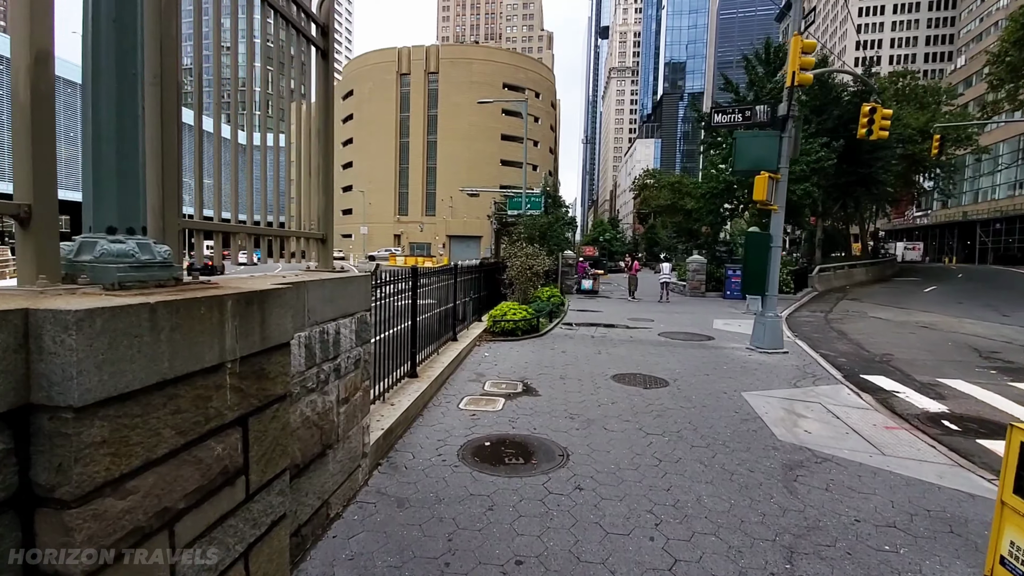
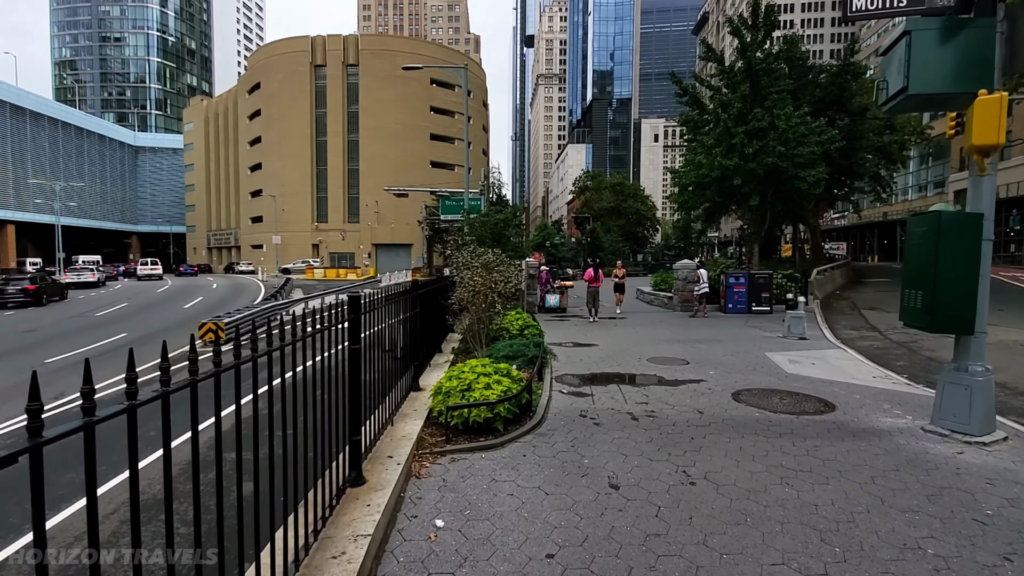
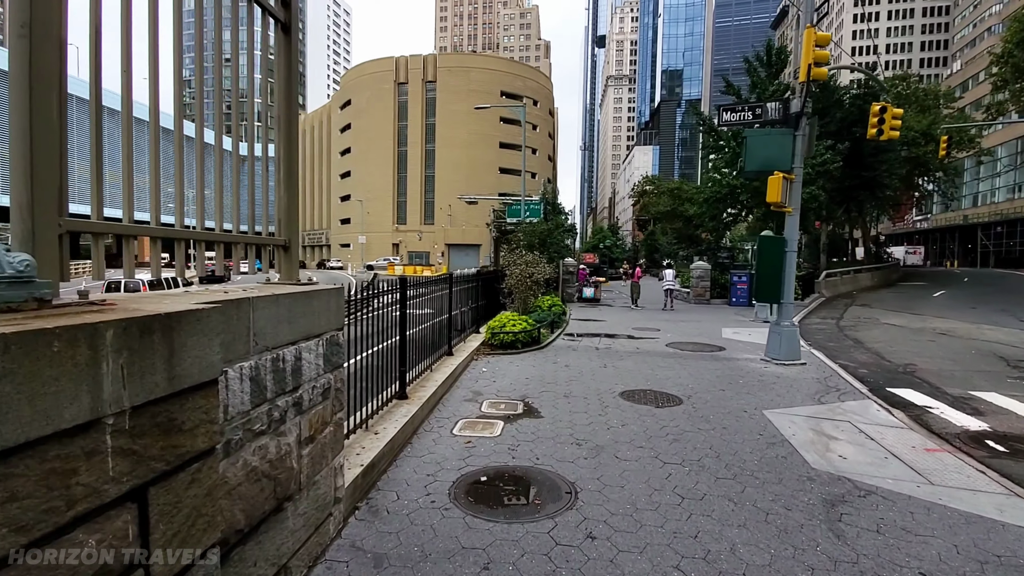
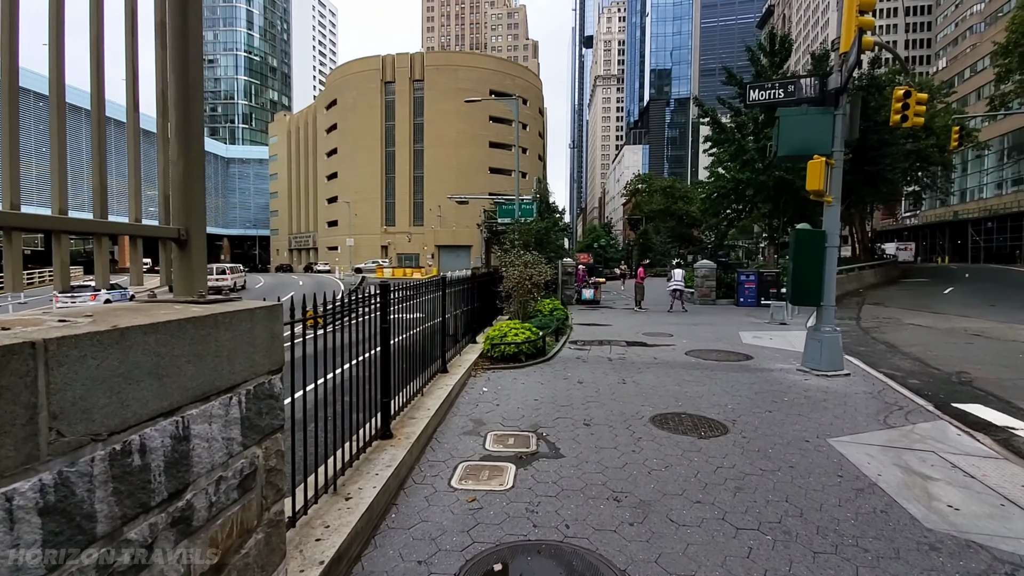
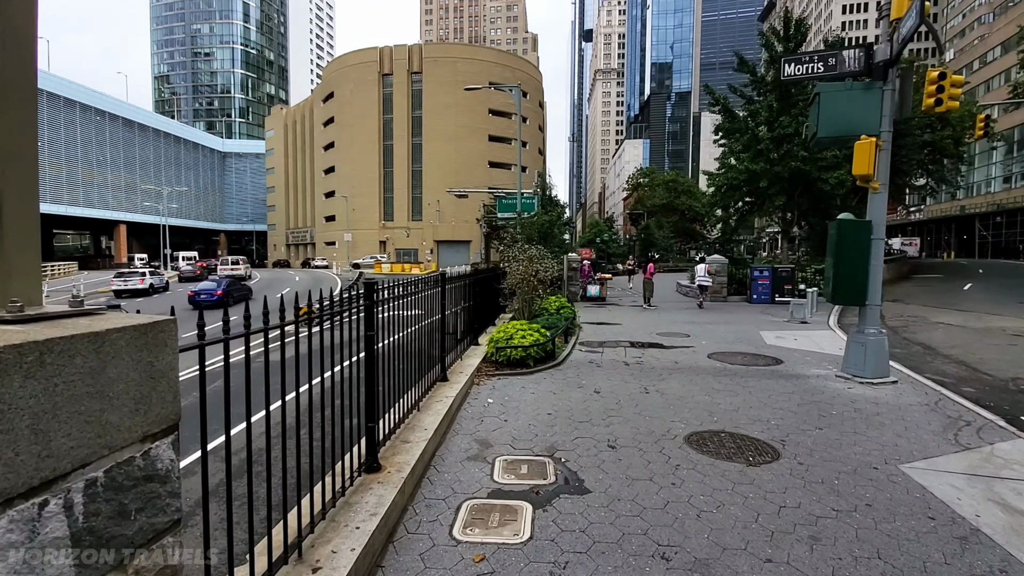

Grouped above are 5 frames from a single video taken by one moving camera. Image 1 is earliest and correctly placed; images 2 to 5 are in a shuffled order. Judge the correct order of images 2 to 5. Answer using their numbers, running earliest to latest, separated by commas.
3, 4, 5, 2
